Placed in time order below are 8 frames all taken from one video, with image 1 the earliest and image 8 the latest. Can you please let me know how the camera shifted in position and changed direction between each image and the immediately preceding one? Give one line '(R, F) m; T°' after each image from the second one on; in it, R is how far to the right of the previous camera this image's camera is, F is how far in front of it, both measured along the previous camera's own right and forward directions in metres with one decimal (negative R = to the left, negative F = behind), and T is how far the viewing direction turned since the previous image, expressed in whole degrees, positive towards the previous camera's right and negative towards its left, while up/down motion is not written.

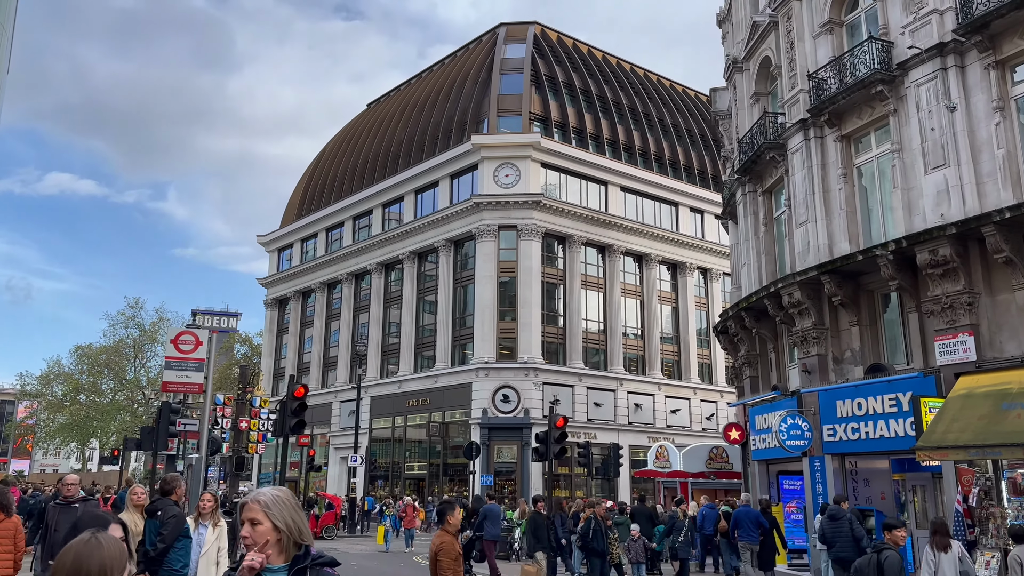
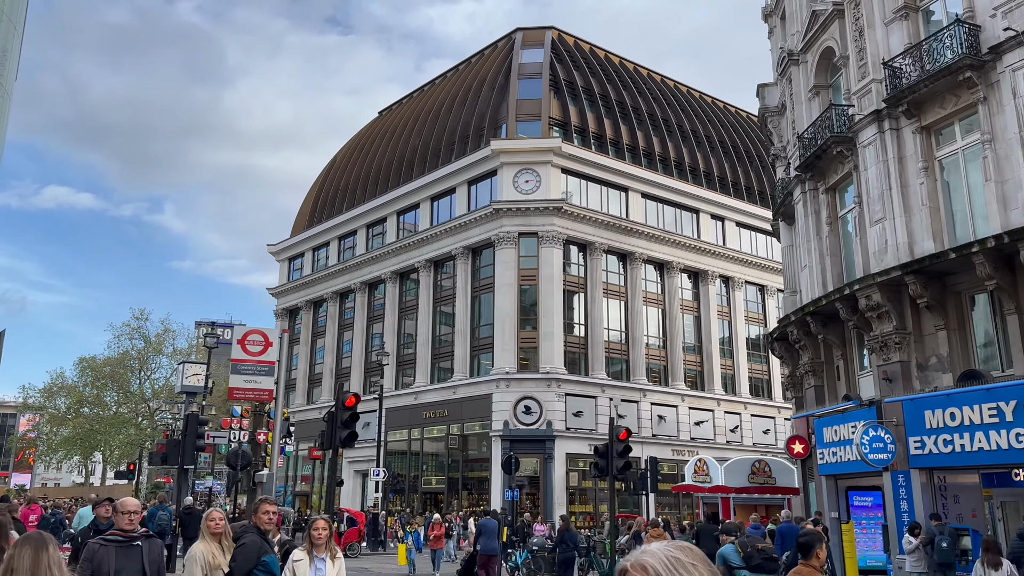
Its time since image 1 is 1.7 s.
(-1.2, +1.2) m; 0°
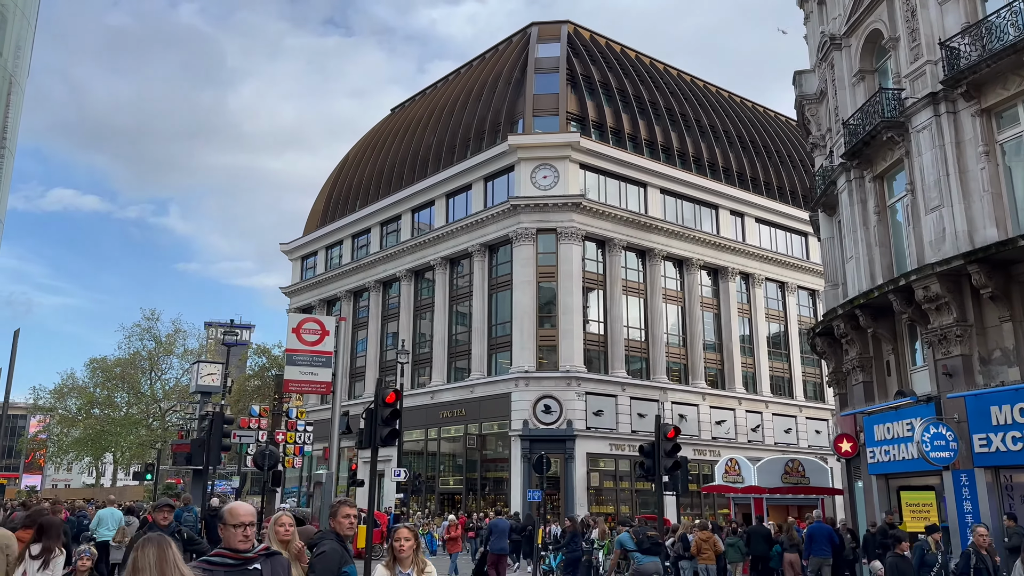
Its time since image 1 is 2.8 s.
(-0.7, +0.7) m; 0°
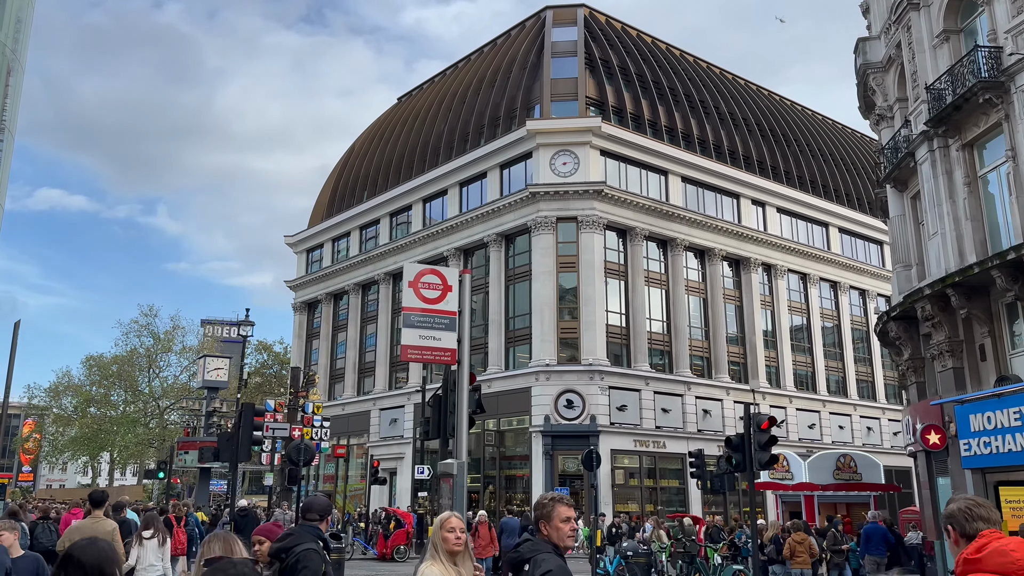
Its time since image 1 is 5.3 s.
(-1.4, +1.7) m; +1°
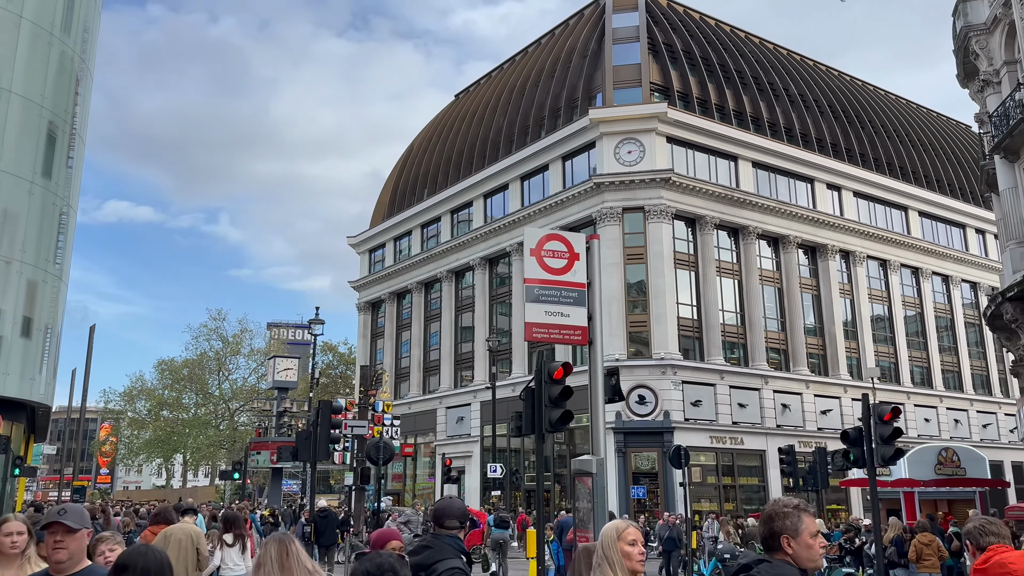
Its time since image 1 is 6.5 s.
(-0.6, +0.9) m; -4°
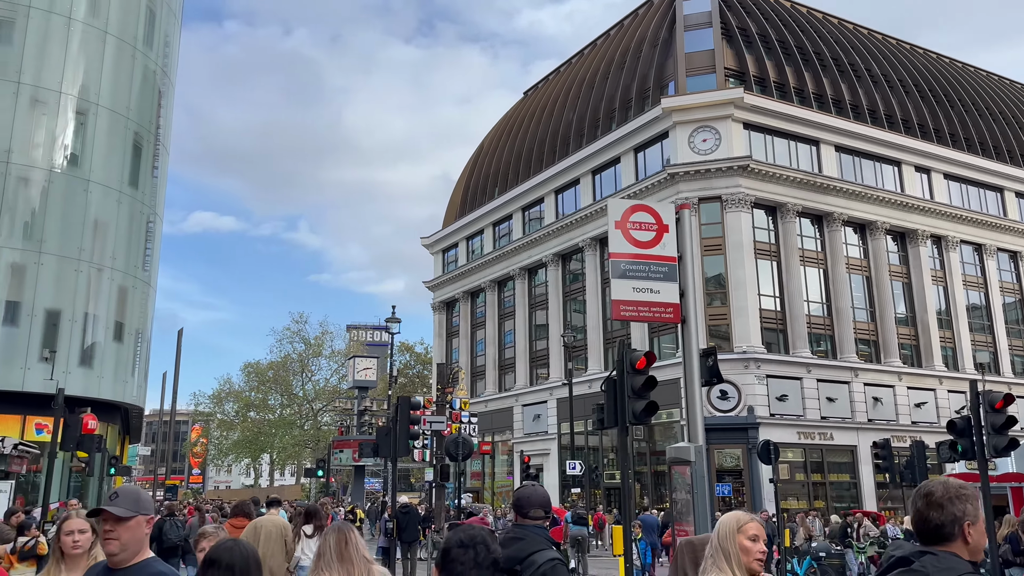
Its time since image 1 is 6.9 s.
(-0.1, +0.3) m; -5°
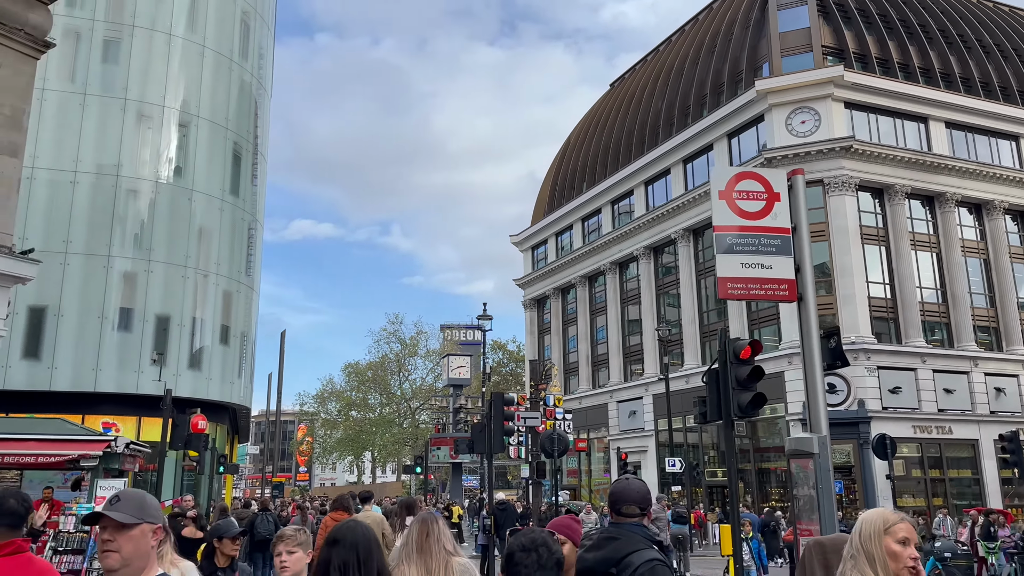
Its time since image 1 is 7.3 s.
(0.0, +0.3) m; -7°
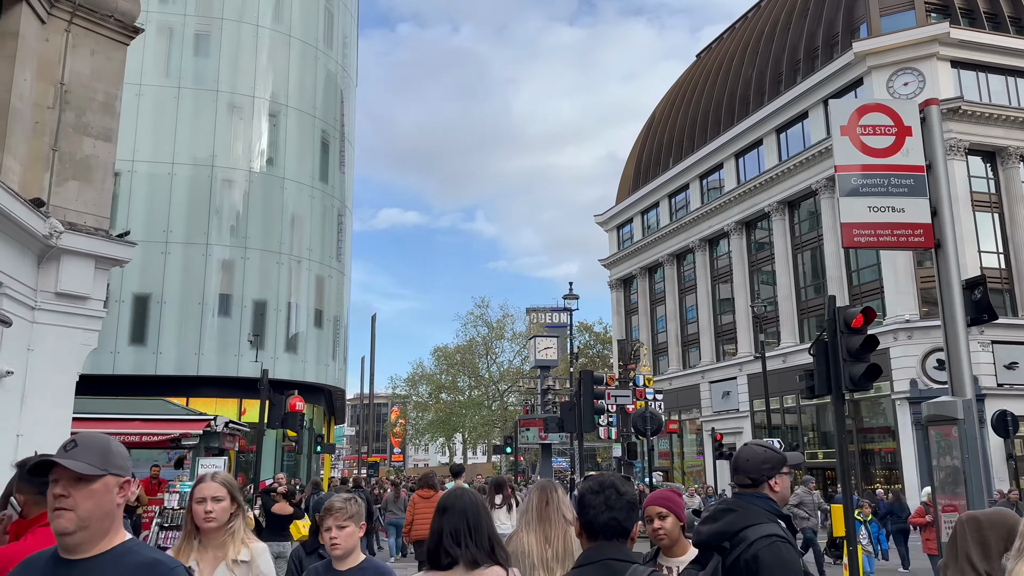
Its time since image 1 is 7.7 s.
(-0.1, +0.3) m; -6°
